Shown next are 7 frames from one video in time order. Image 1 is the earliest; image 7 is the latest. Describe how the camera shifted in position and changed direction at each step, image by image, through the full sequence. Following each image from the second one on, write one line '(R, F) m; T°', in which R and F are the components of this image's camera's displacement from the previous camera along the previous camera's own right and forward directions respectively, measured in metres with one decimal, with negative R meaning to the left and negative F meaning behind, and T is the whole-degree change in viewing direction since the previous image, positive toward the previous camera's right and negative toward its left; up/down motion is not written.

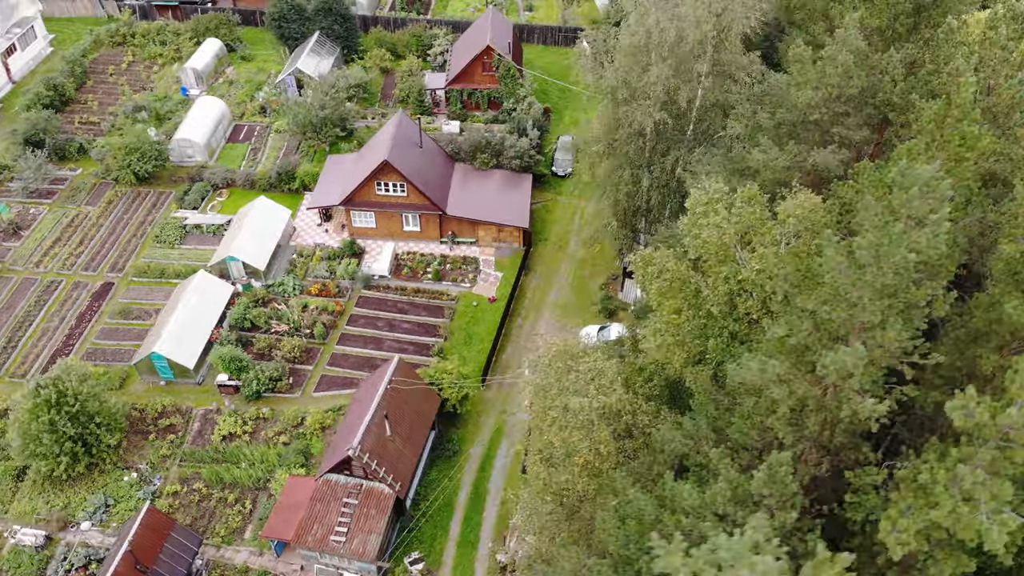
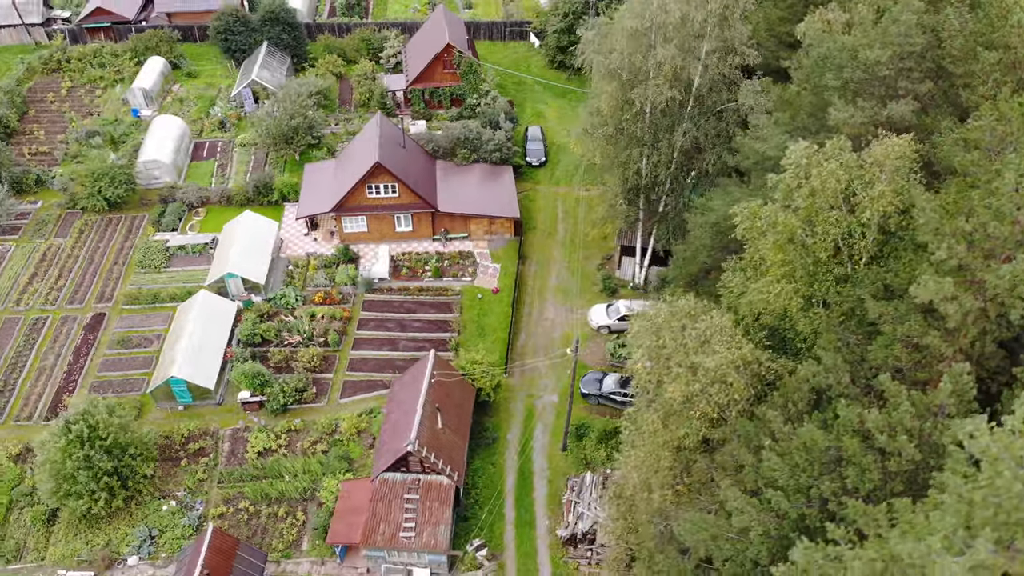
(-4.2, -0.5) m; +6°
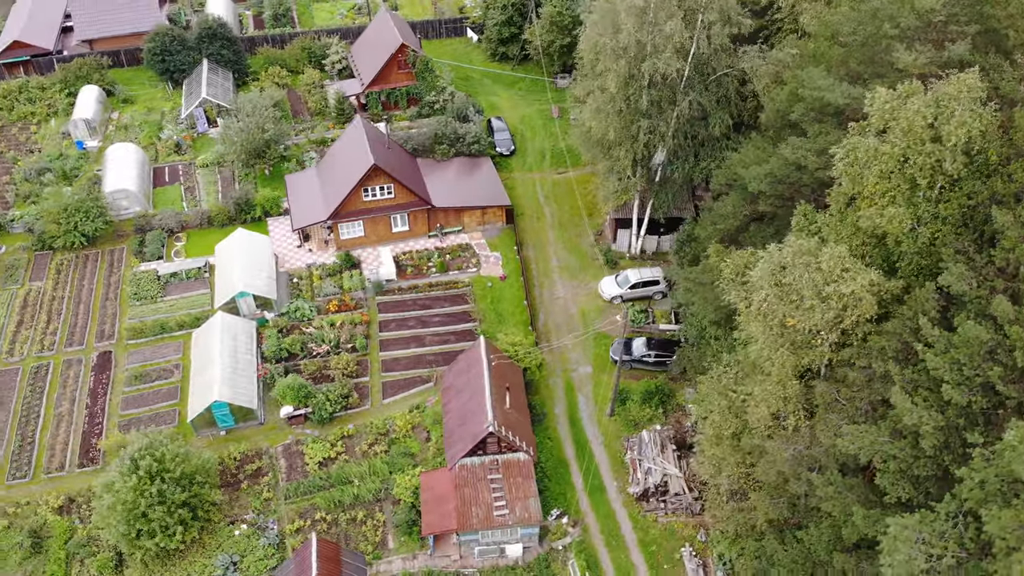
(-5.7, -0.5) m; +8°
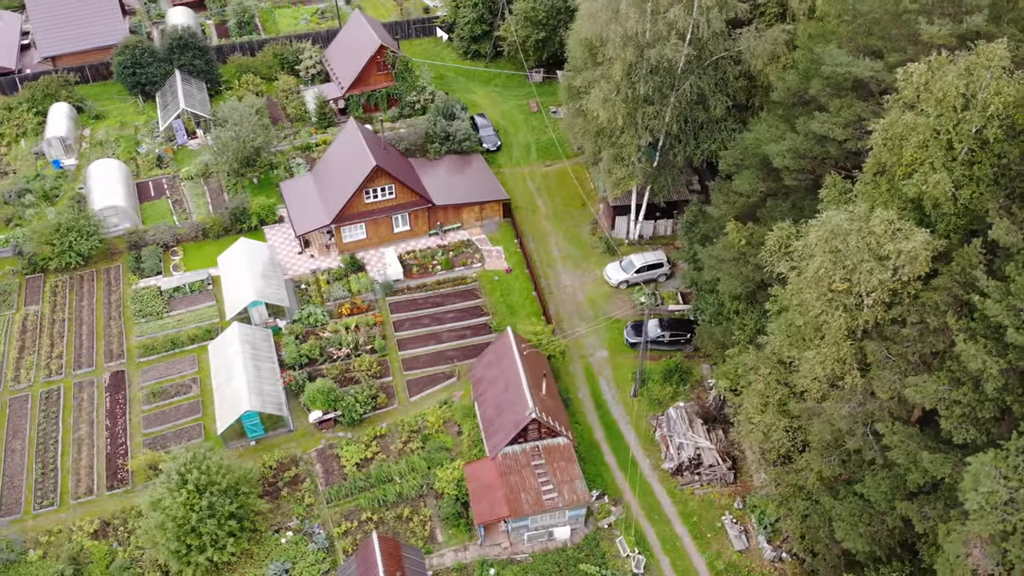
(-3.1, -0.4) m; +4°
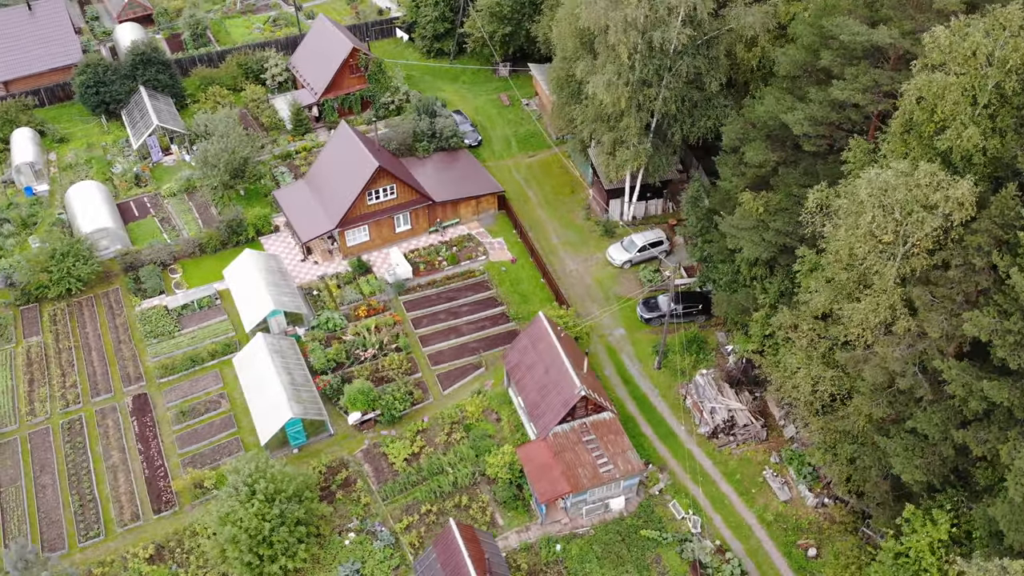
(-4.0, -0.5) m; +6°
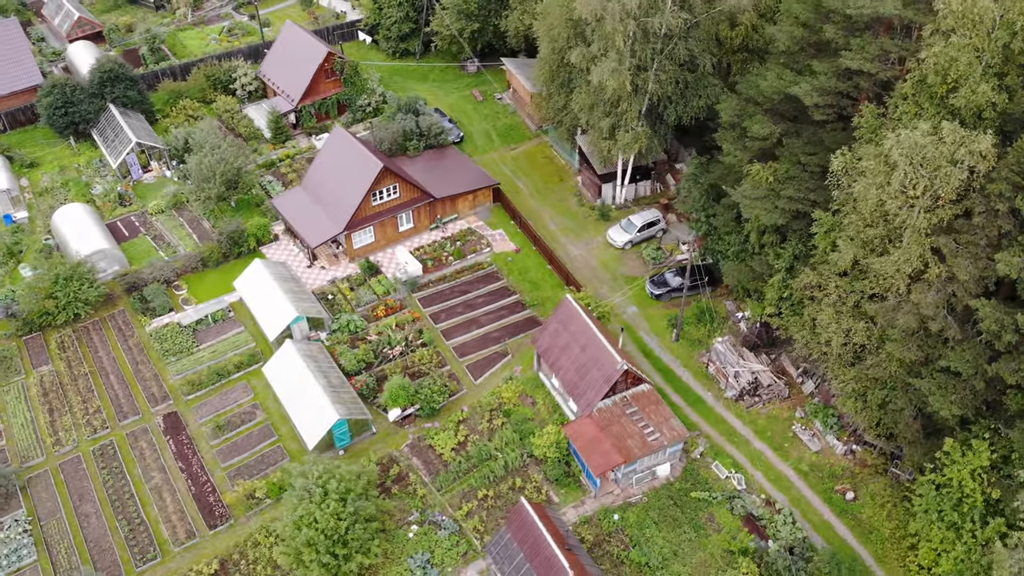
(-3.9, -0.6) m; +5°
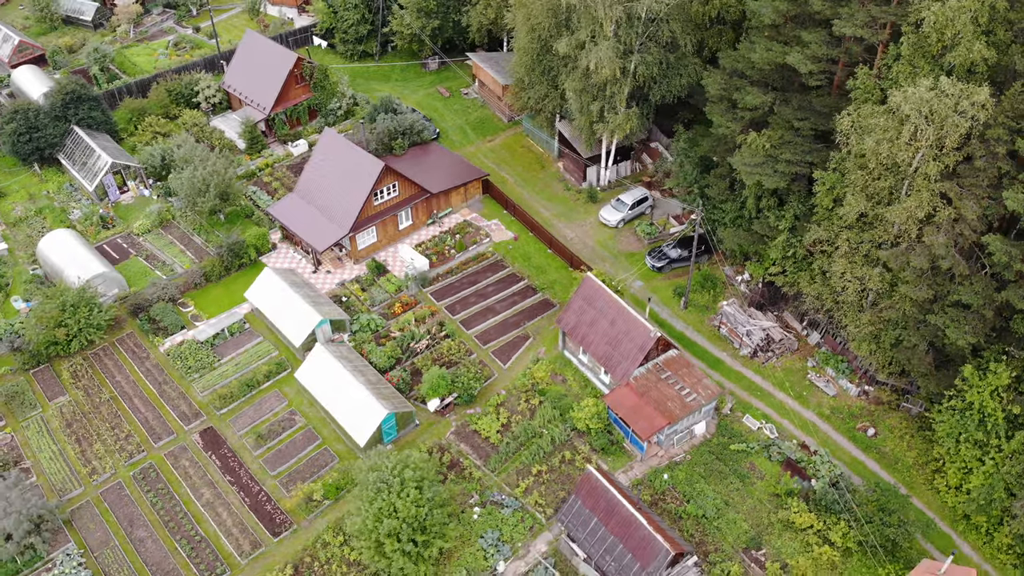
(-4.3, -0.6) m; +6°
